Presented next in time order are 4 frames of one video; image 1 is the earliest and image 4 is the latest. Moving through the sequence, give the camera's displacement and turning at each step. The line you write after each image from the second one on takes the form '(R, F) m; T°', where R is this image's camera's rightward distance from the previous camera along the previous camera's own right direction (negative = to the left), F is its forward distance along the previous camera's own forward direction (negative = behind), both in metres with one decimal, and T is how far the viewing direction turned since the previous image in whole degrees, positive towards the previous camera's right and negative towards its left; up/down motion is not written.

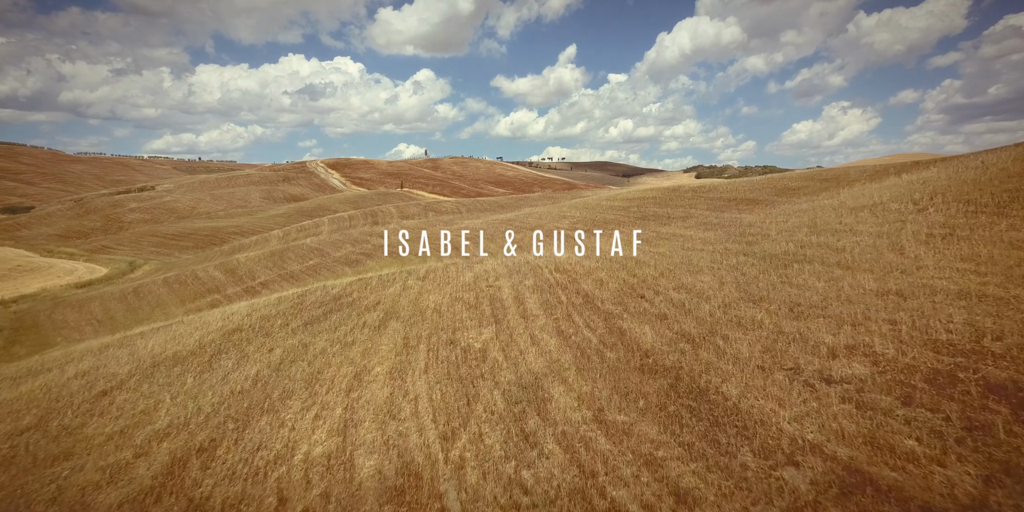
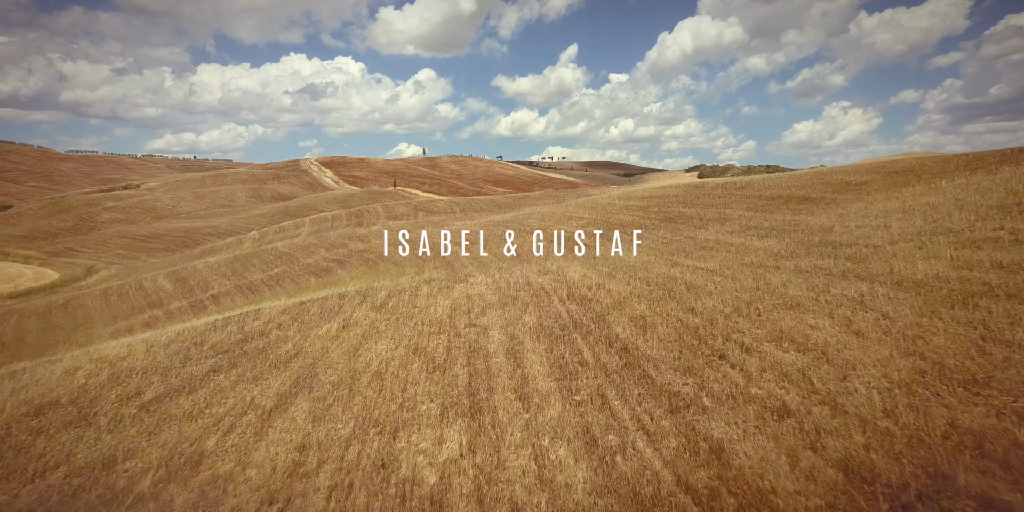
(+0.1, +5.5) m; 0°
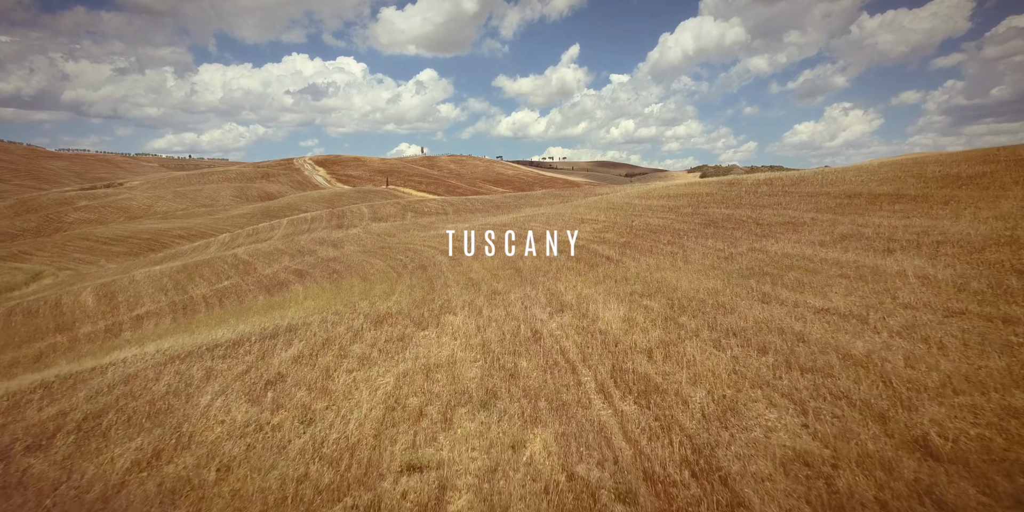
(+0.1, +6.0) m; 0°
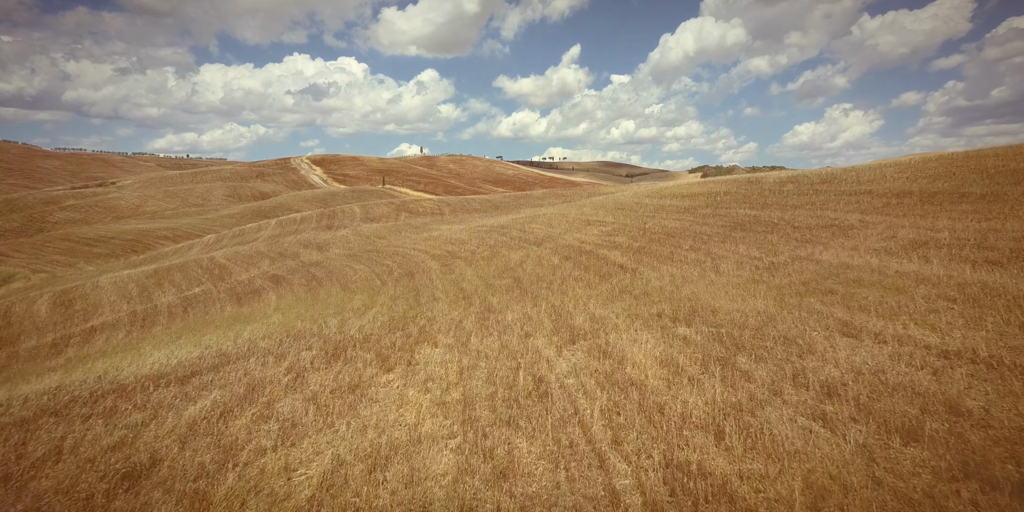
(+0.1, +2.6) m; 0°
